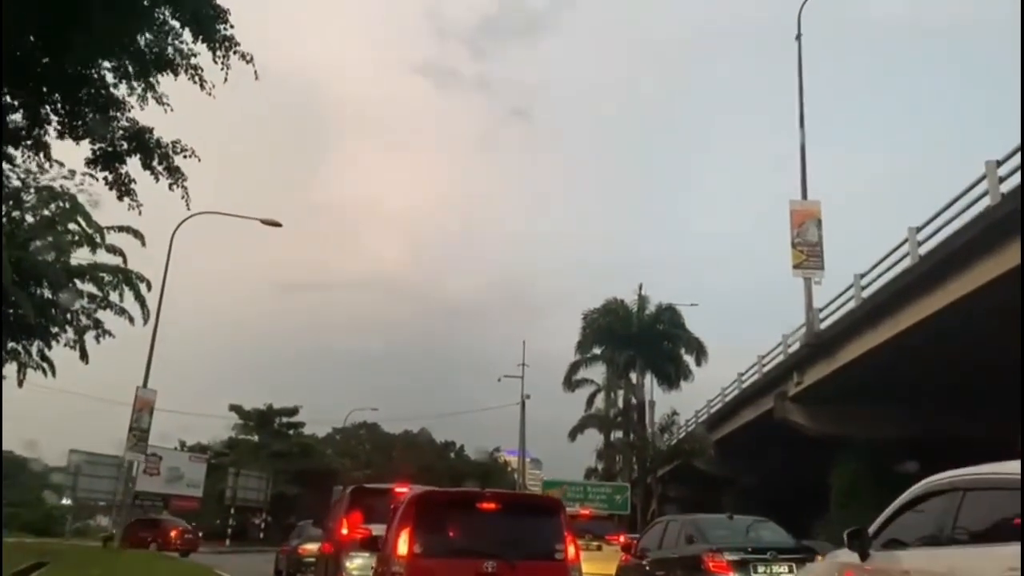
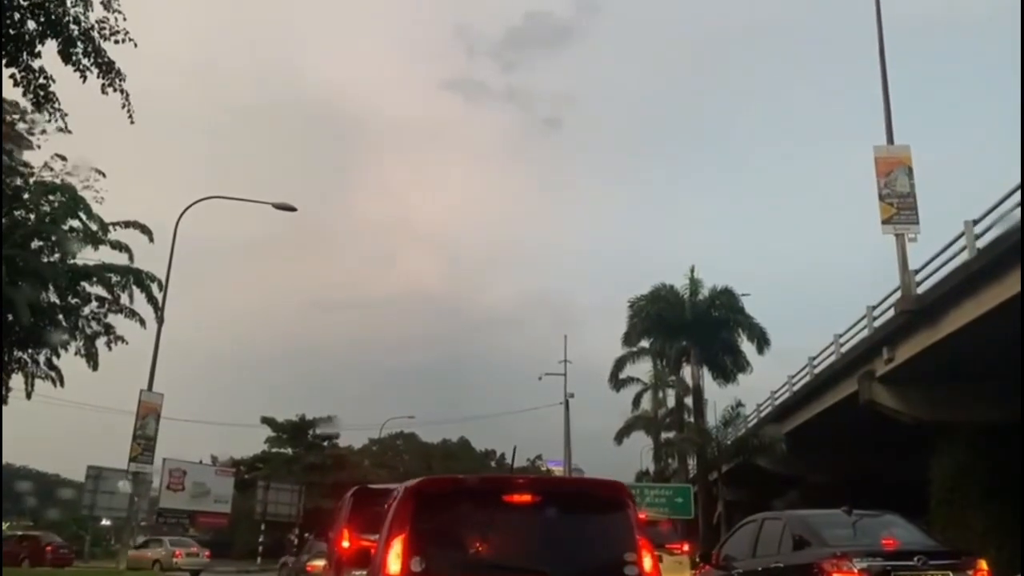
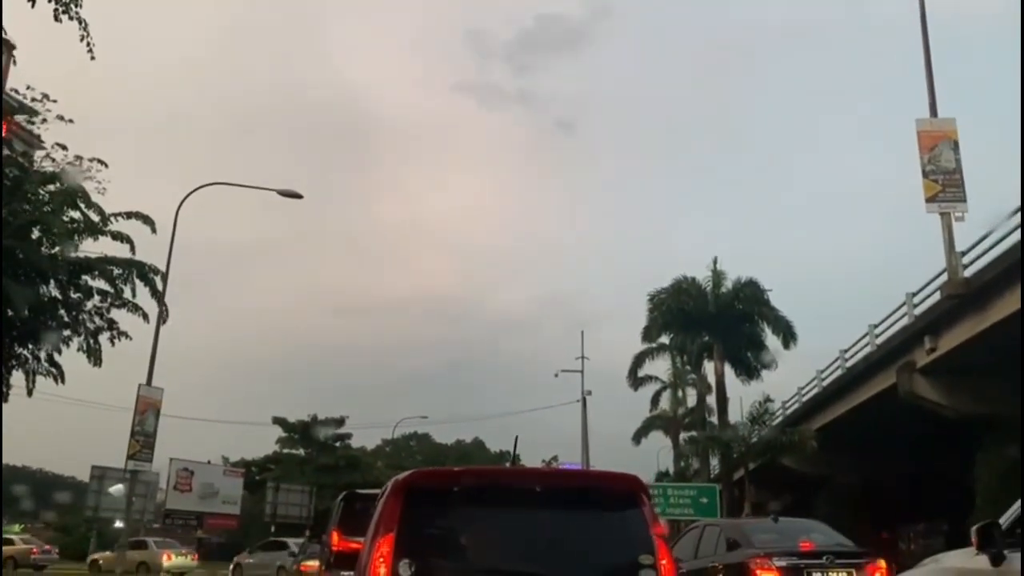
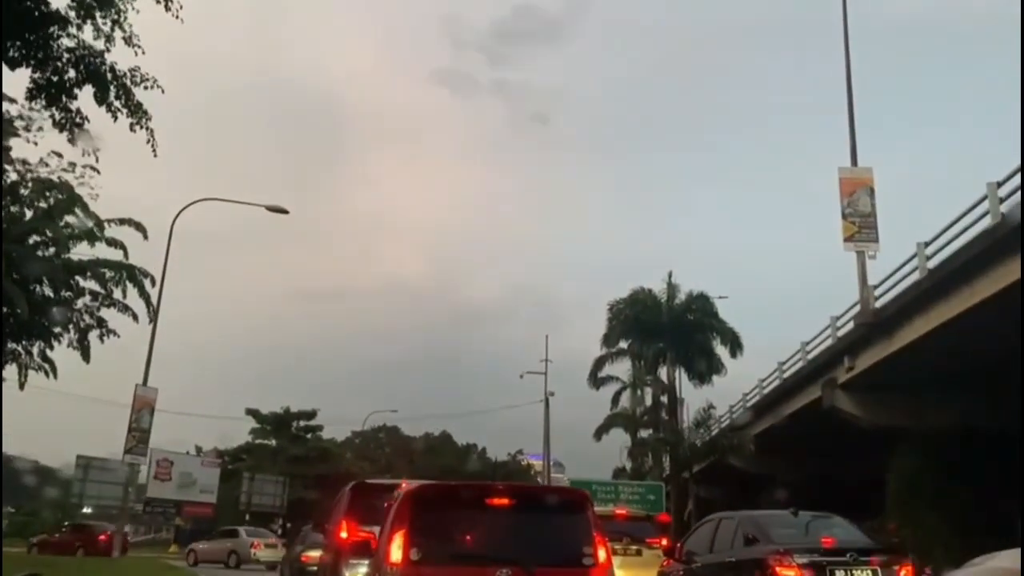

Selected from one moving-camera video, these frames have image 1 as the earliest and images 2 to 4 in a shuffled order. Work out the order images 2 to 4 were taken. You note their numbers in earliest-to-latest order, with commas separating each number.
4, 2, 3
